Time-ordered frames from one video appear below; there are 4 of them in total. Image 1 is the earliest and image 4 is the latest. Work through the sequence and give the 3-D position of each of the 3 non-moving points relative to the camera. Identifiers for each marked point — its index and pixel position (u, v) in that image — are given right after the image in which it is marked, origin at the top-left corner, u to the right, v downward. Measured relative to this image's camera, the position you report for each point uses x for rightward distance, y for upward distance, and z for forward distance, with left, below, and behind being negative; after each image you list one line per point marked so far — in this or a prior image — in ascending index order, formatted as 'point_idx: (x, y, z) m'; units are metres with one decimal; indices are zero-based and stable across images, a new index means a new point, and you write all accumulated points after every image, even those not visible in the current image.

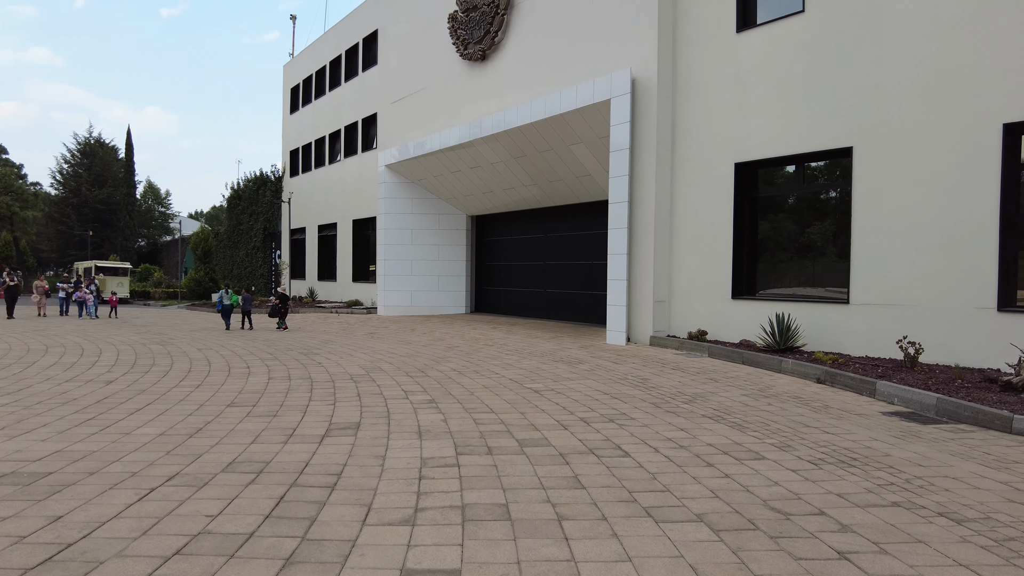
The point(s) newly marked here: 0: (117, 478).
0: (-2.3, -1.1, +3.7) m
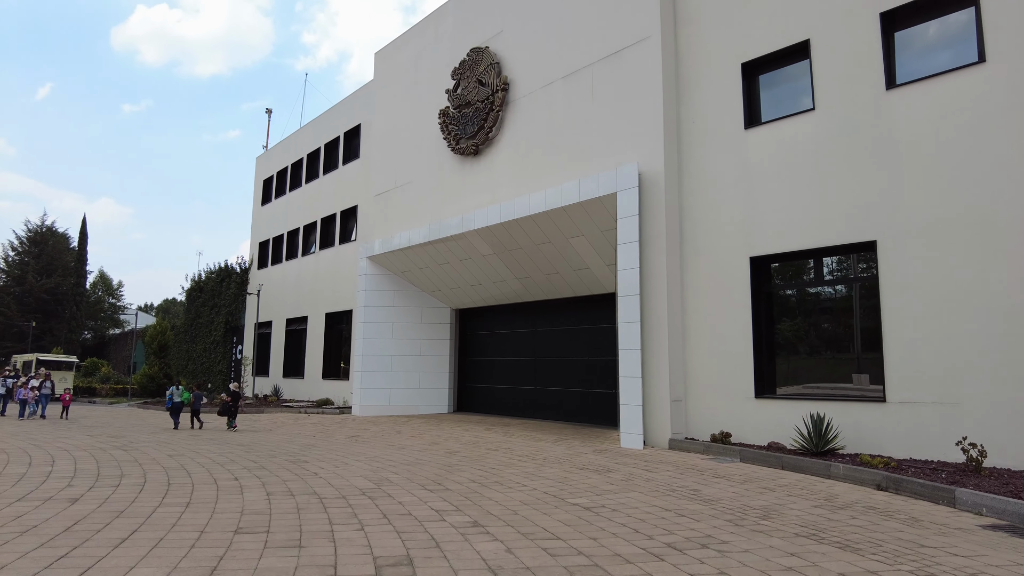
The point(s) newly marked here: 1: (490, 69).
0: (-1.6, -1.5, +2.7) m
1: (-0.6, +5.4, +16.0) m
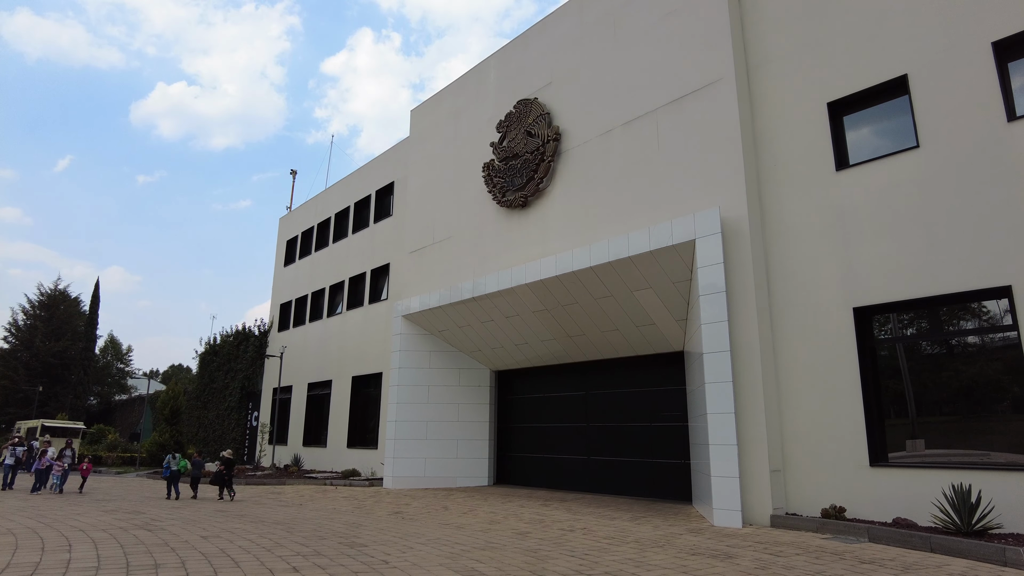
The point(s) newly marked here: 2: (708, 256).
0: (-0.5, -1.5, +1.4) m
1: (+0.6, +4.0, +15.4) m
2: (+3.3, +0.6, +11.0) m
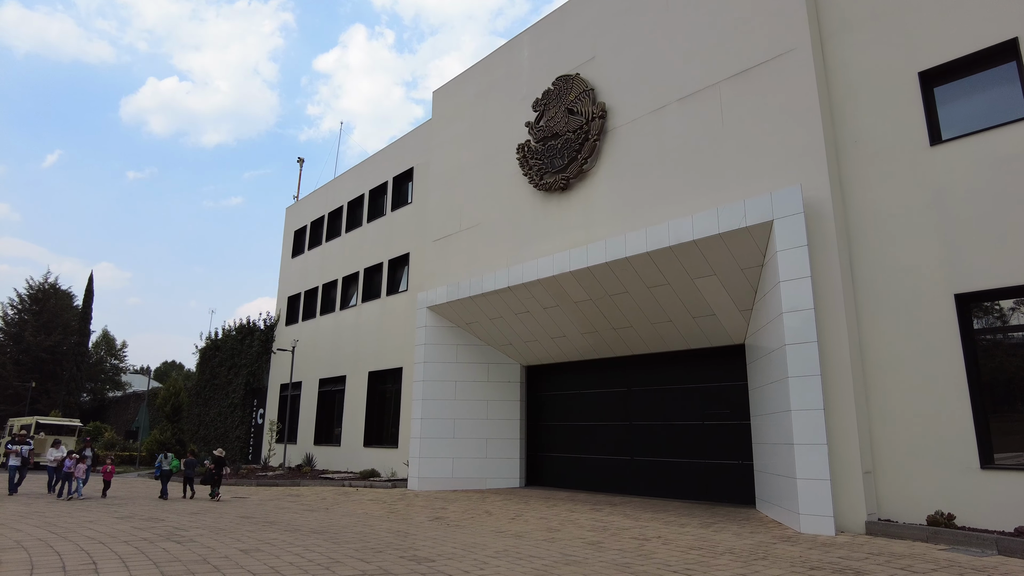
0: (+0.6, -1.2, +0.4) m
1: (+1.5, +4.3, +14.4) m
2: (+4.3, +0.8, +10.1) m
